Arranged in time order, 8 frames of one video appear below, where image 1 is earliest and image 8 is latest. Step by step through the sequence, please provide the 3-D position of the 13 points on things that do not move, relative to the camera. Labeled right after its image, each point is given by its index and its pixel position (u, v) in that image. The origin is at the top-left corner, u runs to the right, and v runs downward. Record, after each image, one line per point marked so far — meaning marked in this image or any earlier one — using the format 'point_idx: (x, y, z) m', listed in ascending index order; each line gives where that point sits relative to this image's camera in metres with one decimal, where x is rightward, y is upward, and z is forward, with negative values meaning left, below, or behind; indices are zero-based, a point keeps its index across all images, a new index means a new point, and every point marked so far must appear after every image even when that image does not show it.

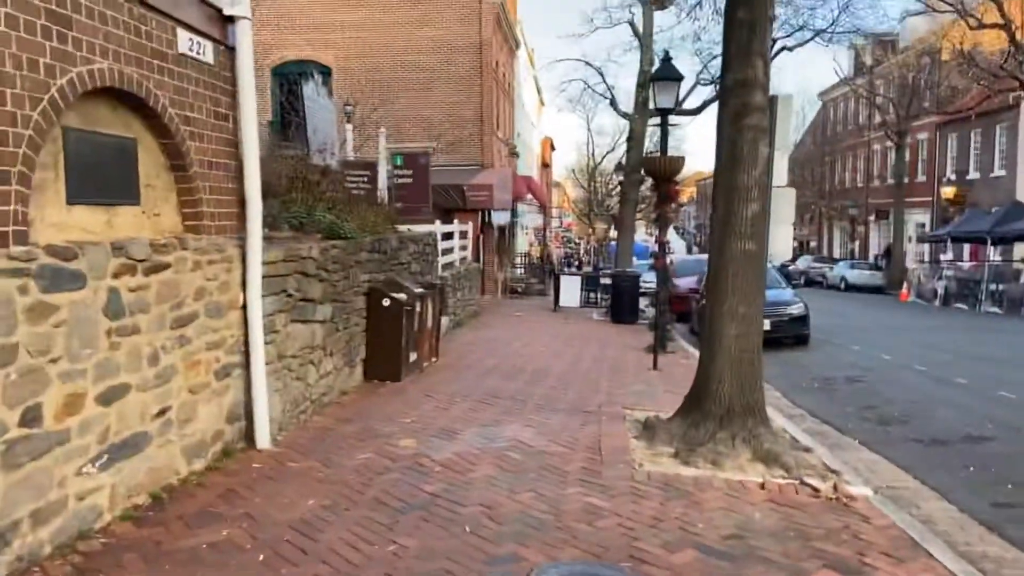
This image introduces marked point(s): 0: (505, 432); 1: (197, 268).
0: (-0.1, -1.3, +6.9) m
1: (-2.2, +0.1, +5.4) m
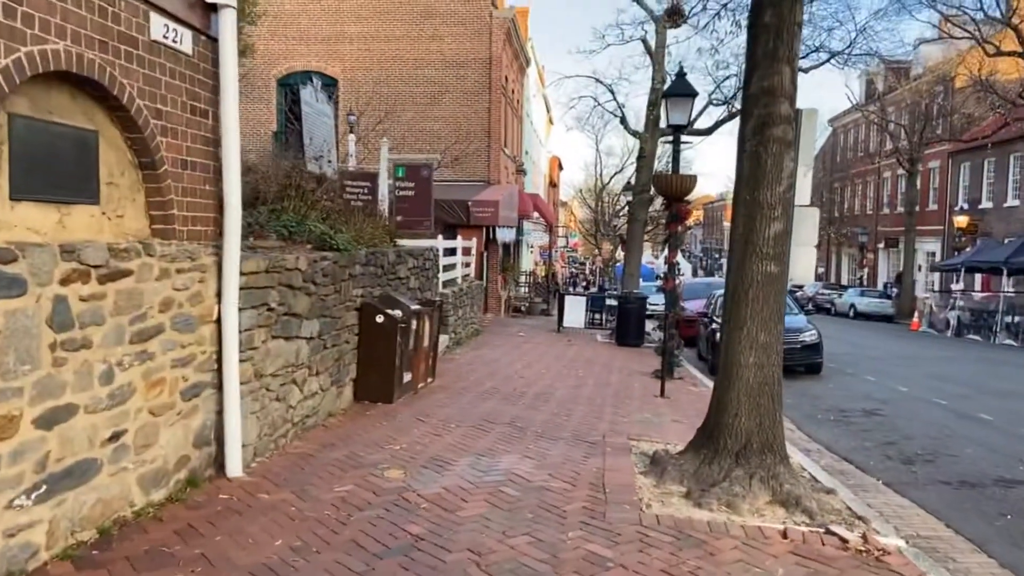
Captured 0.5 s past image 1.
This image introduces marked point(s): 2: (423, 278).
0: (-0.1, -1.4, +6.3) m
1: (-2.2, +0.1, +4.9) m
2: (-1.4, +0.1, +12.2) m
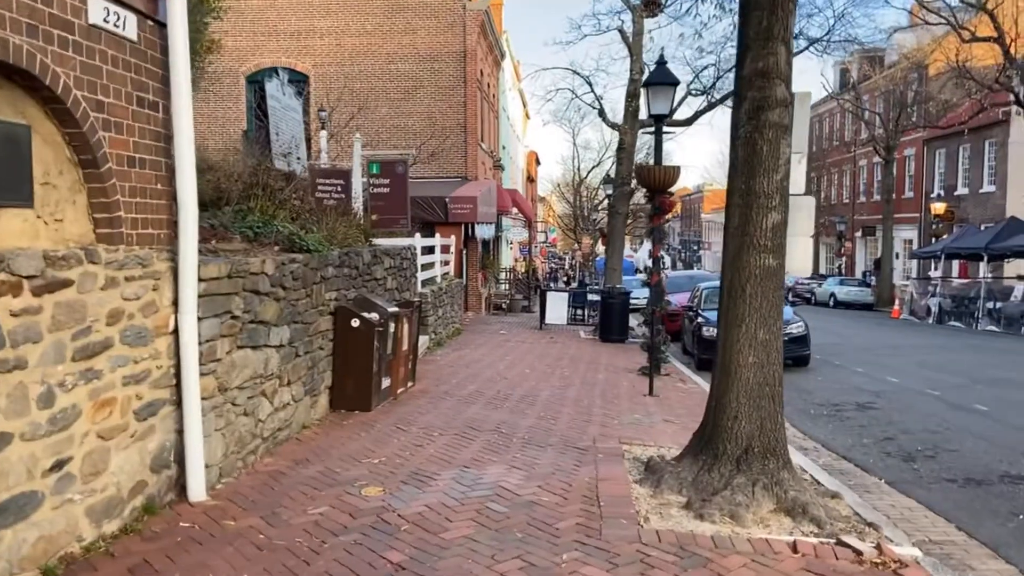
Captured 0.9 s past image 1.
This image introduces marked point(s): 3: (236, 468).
0: (-0.2, -1.4, +5.9) m
1: (-2.3, 0.0, +4.4) m
2: (-1.7, +0.1, +11.8) m
3: (-2.0, -1.3, +5.7) m
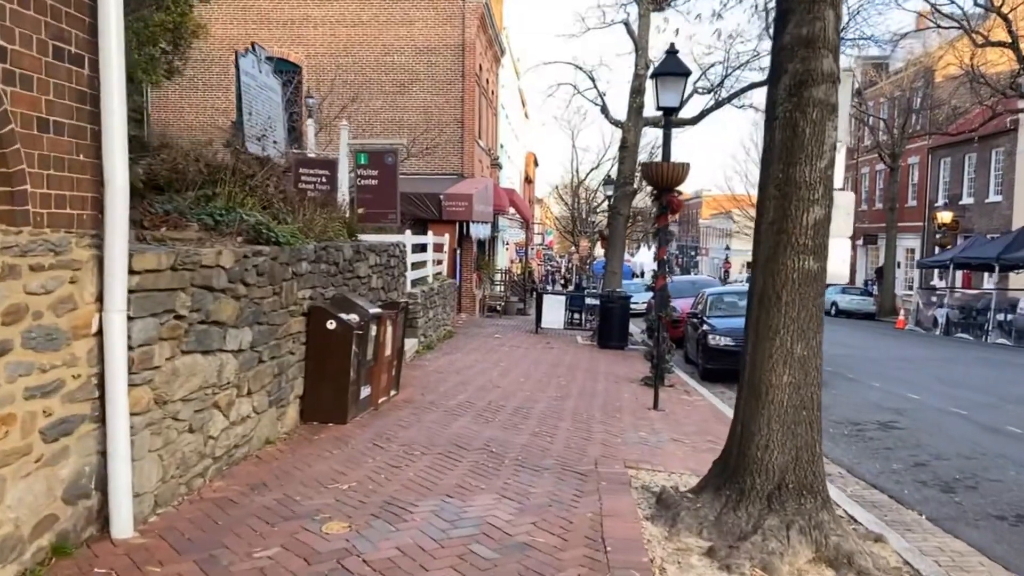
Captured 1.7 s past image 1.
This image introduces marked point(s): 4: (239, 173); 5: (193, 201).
0: (-0.3, -1.4, +5.1) m
1: (-2.3, +0.1, +3.6) m
2: (-1.8, +0.1, +11.0) m
3: (-2.1, -1.3, +4.8) m
4: (-2.6, +1.1, +7.6) m
5: (-2.7, +0.7, +6.5) m
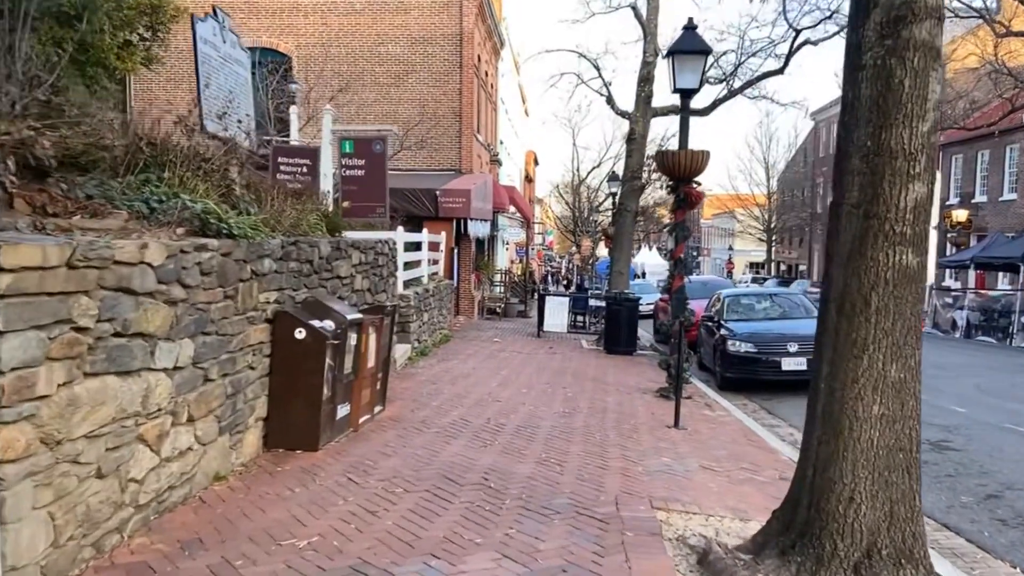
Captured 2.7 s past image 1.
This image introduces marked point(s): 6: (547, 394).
0: (-0.2, -1.4, +3.9) m
1: (-2.3, 0.0, +2.4) m
2: (-1.7, +0.1, +9.8) m
3: (-2.0, -1.3, +3.7) m
4: (-2.6, +1.1, +6.4) m
5: (-2.6, +0.7, +5.4) m
6: (+0.4, -1.4, +10.1) m
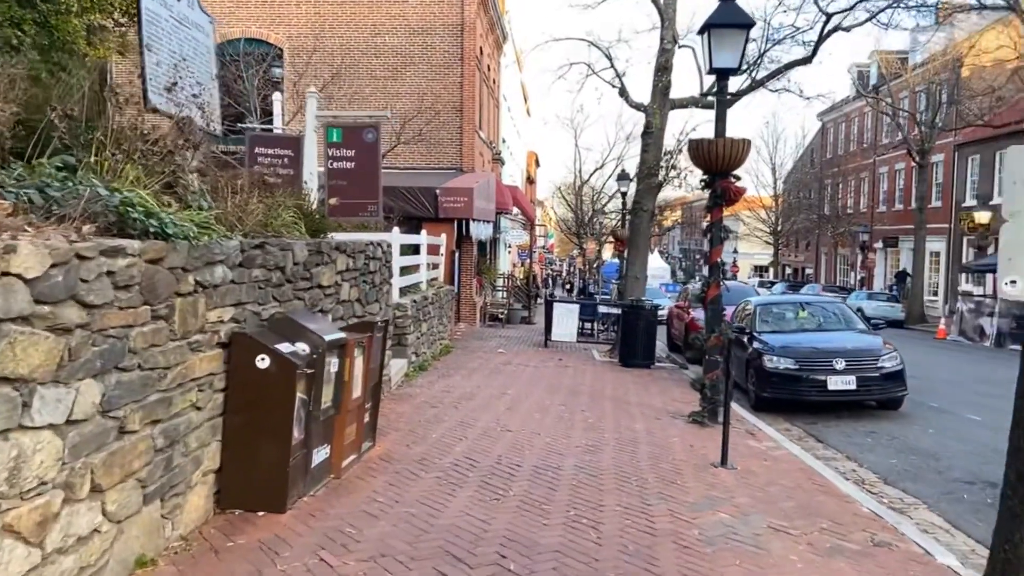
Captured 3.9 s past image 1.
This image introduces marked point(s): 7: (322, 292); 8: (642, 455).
0: (-0.1, -1.5, +2.6) m
1: (-2.1, 0.0, +1.1) m
2: (-1.6, 0.0, +8.5) m
3: (-1.9, -1.4, +2.3) m
4: (-2.5, +1.0, +5.1) m
5: (-2.5, +0.6, +4.0) m
6: (+0.6, -1.5, +8.7) m
7: (-1.7, 0.0, +6.9) m
8: (+1.2, -1.5, +7.2) m
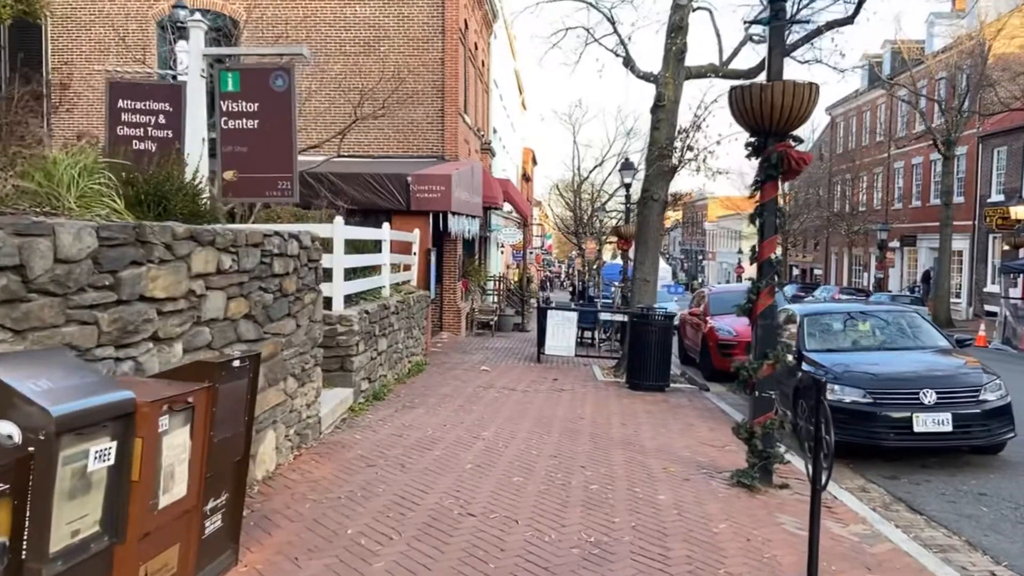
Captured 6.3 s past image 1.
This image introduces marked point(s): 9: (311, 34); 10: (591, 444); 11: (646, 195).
0: (-0.3, -1.6, -0.1) m
1: (-2.4, -0.1, -1.6) m
2: (-1.9, -0.1, +5.8) m
3: (-2.1, -1.4, -0.4) m
4: (-2.7, +0.9, +2.4) m
5: (-2.8, +0.5, +1.4) m
6: (+0.3, -1.5, +6.0) m
7: (-1.9, -0.1, +4.2) m
8: (+0.9, -1.6, +4.5) m
9: (-4.6, +5.8, +17.7) m
10: (+0.8, -1.5, +7.7) m
11: (+2.3, +1.6, +13.6) m
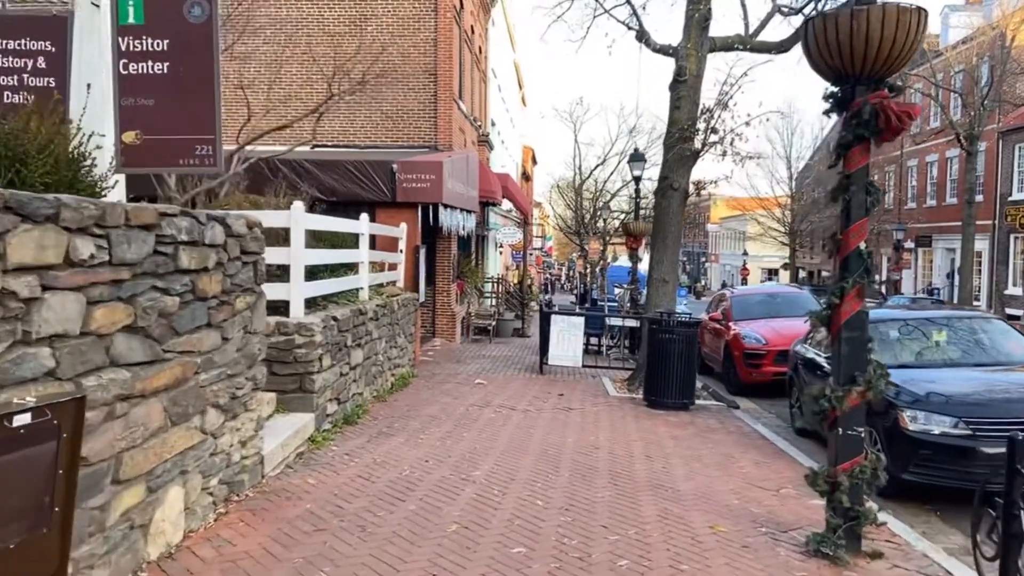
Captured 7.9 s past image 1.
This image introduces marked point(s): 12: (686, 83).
0: (-0.4, -1.6, -1.8) m
1: (-2.4, -0.1, -3.3) m
2: (-1.9, -0.1, +4.1) m
3: (-2.2, -1.4, -2.0) m
4: (-2.7, +0.9, +0.7) m
5: (-2.8, +0.6, -0.3) m
6: (+0.3, -1.5, +4.4) m
7: (-1.9, -0.1, +2.5) m
8: (+0.9, -1.6, +2.8) m
9: (-4.6, +5.8, +16.0) m
10: (+0.8, -1.5, +6.0) m
11: (+2.3, +1.6, +11.9) m
12: (+2.6, +3.1, +11.7) m
